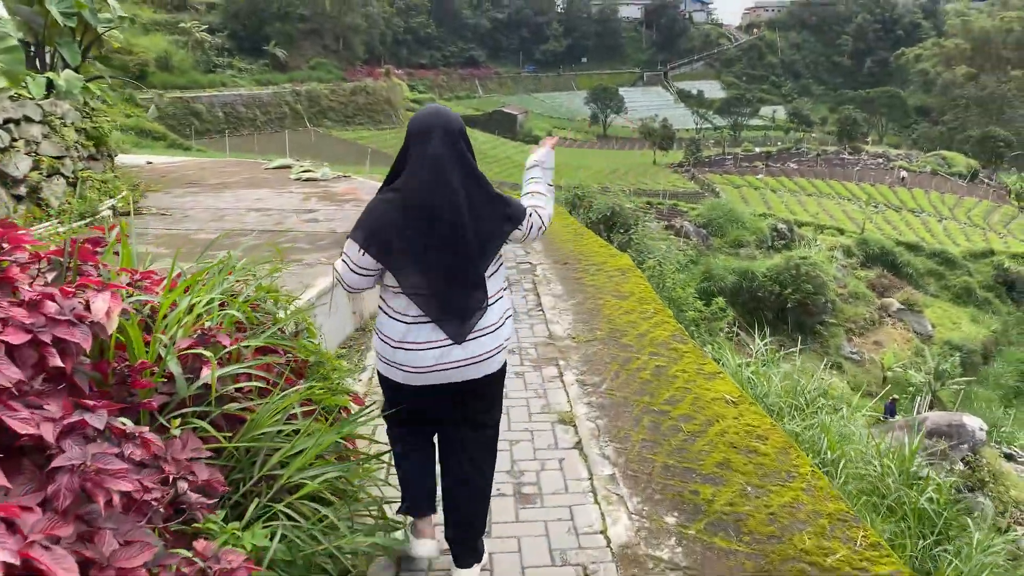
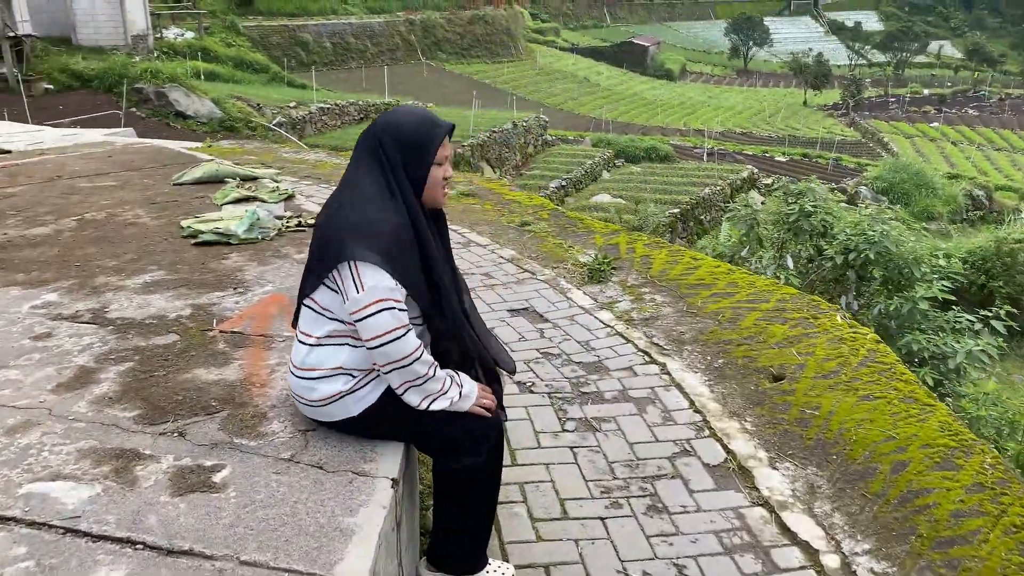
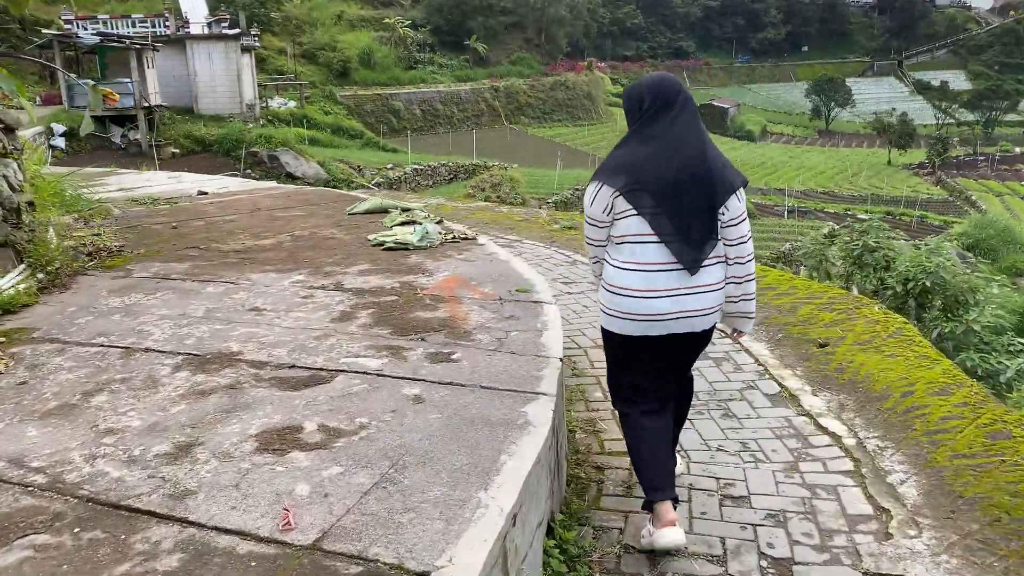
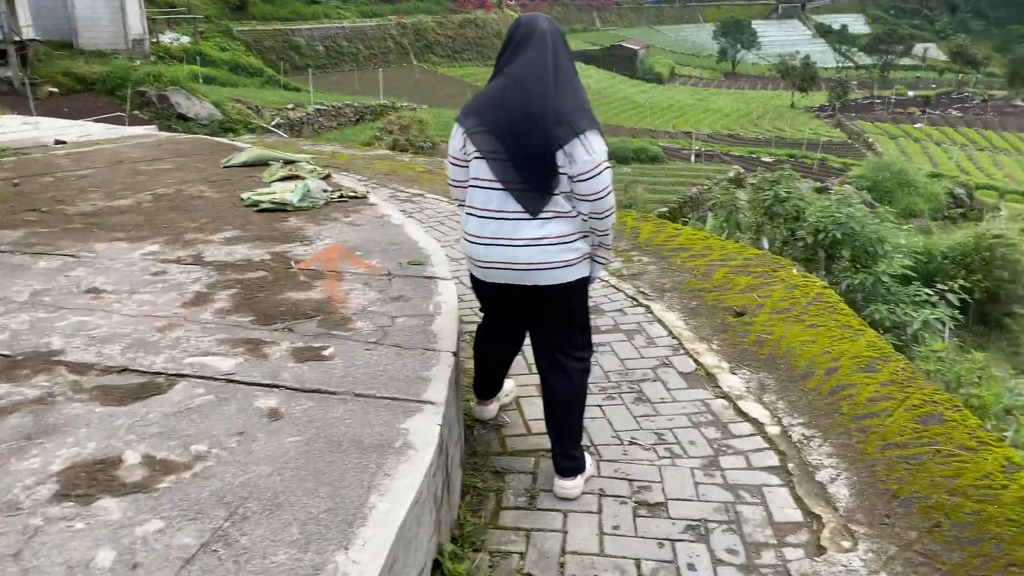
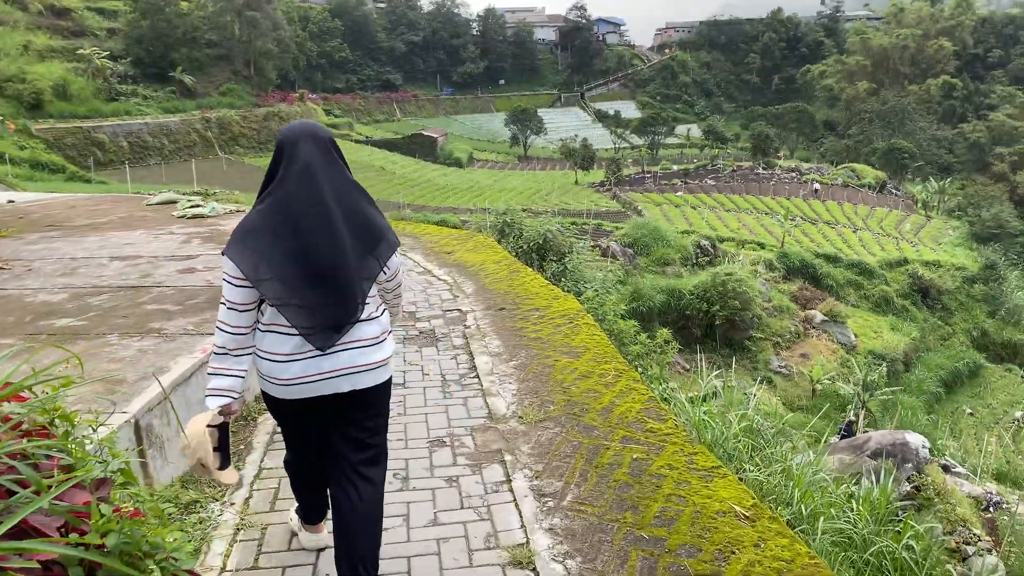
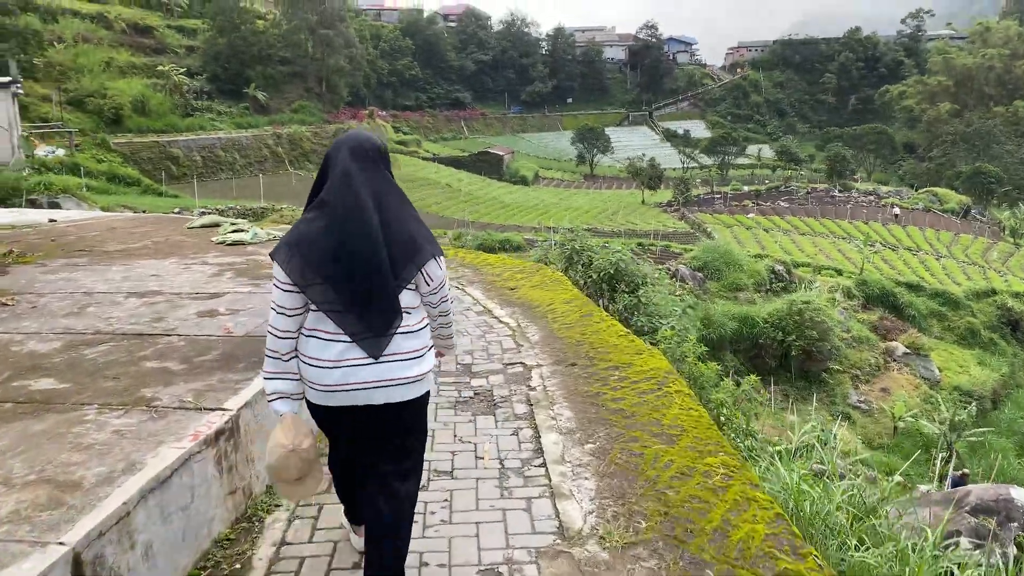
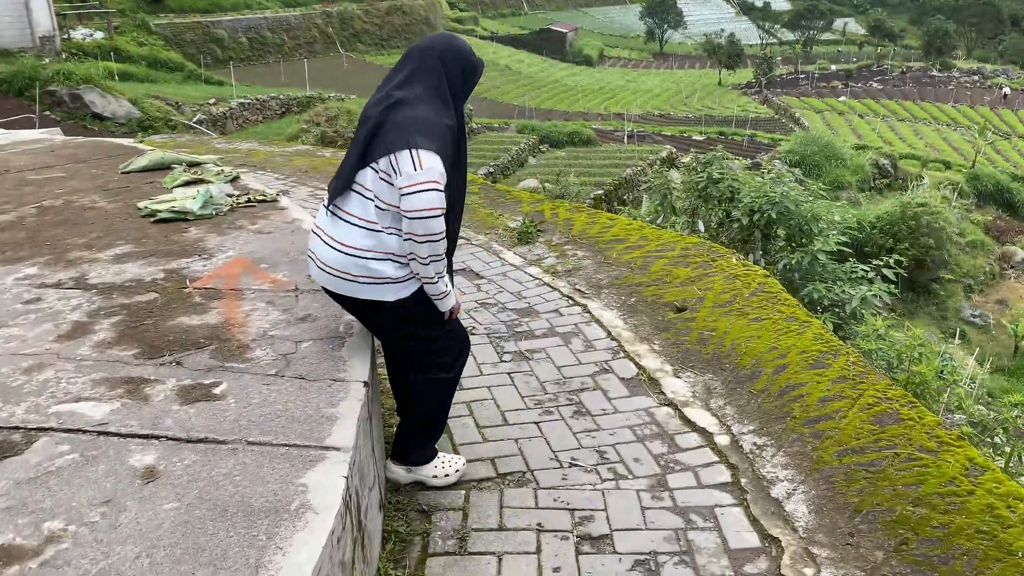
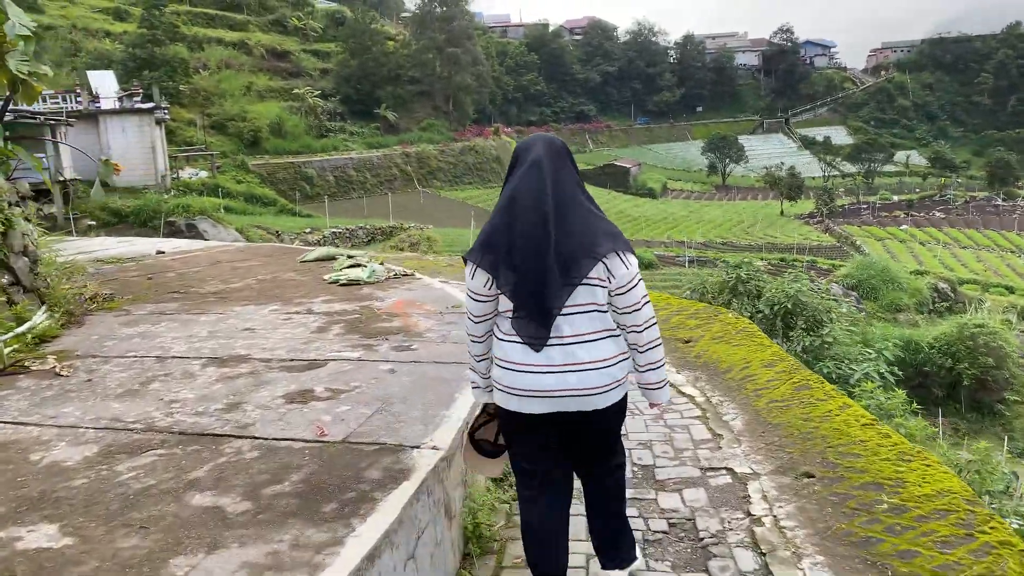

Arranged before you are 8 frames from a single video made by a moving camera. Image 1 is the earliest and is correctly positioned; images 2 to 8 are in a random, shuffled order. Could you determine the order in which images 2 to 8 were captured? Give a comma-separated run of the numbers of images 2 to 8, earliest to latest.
5, 6, 8, 3, 4, 7, 2
